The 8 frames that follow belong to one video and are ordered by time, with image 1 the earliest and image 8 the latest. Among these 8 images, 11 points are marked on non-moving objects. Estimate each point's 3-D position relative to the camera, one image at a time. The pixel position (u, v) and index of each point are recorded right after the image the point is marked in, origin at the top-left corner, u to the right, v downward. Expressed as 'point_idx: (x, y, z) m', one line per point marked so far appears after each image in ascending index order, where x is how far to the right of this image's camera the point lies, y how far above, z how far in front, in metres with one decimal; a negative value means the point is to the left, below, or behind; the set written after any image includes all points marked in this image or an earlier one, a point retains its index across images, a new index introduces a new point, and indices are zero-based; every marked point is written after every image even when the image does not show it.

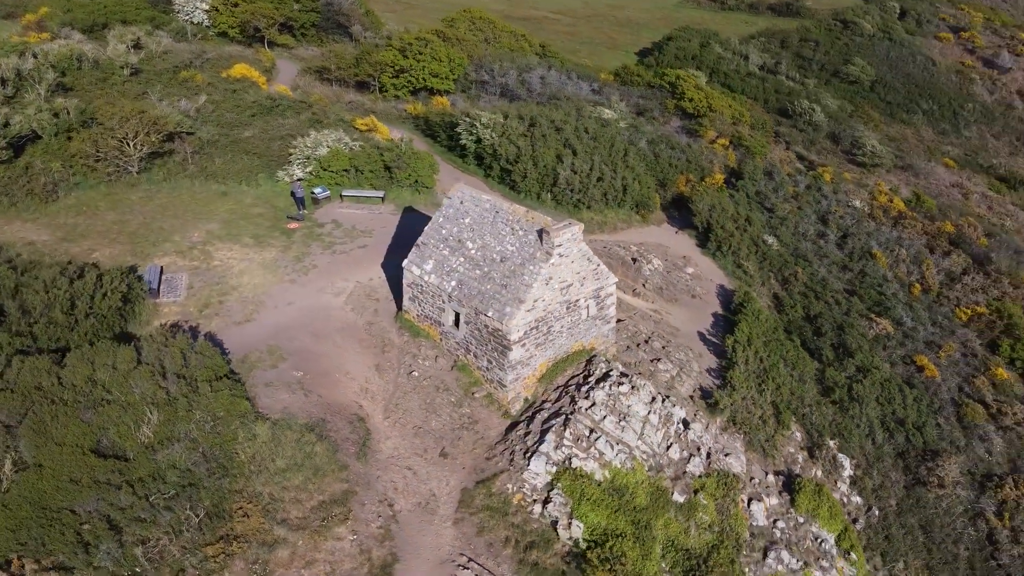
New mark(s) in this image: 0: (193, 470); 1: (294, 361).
0: (-4.5, -2.6, +11.6) m
1: (-3.7, -1.3, +13.9) m
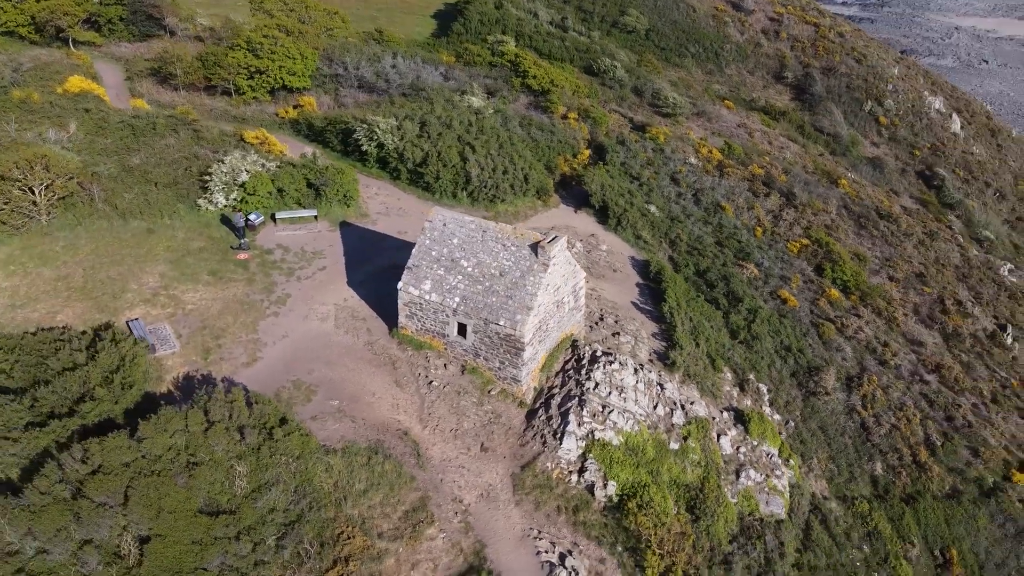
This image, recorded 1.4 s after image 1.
0: (-3.4, -3.5, +12.8) m
1: (-3.4, -2.0, +15.2) m
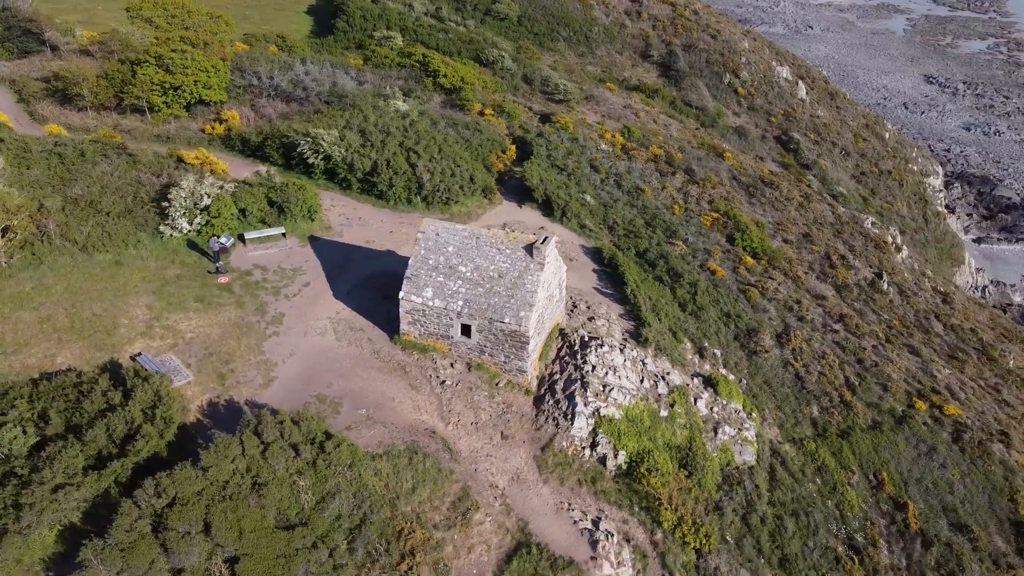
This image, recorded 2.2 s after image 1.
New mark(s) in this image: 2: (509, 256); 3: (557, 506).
0: (-2.6, -3.8, +13.8) m
1: (-3.2, -2.3, +16.1) m
2: (-0.1, +0.7, +16.9) m
3: (+0.8, -4.1, +15.3) m
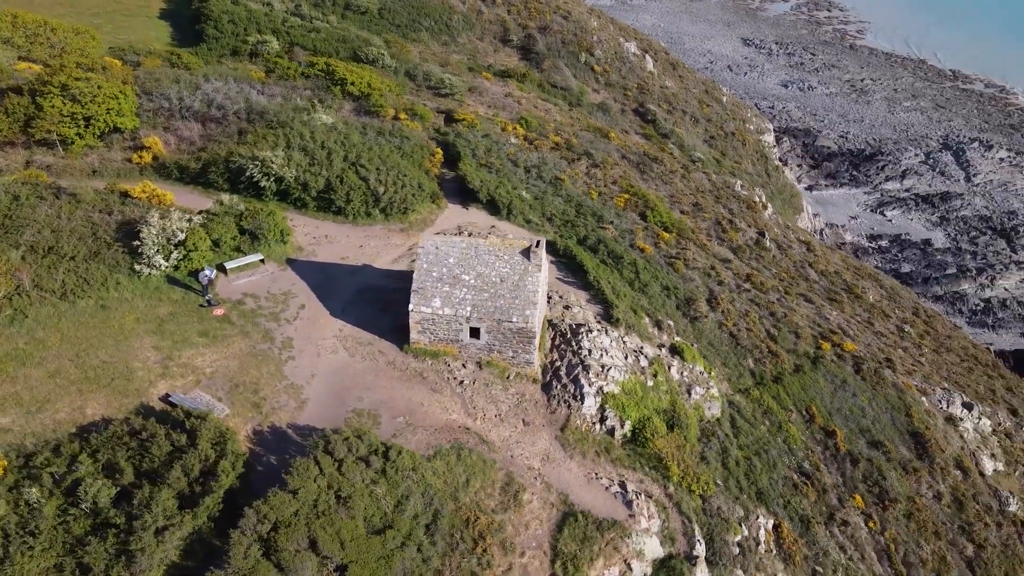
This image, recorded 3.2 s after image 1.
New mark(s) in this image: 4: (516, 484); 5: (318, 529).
0: (-1.6, -4.2, +15.4) m
1: (-2.7, -2.7, +17.4) m
2: (-0.1, +0.6, +18.7) m
3: (+1.6, -4.1, +17.5) m
4: (+0.1, -4.1, +16.7) m
5: (-3.3, -4.1, +13.9) m
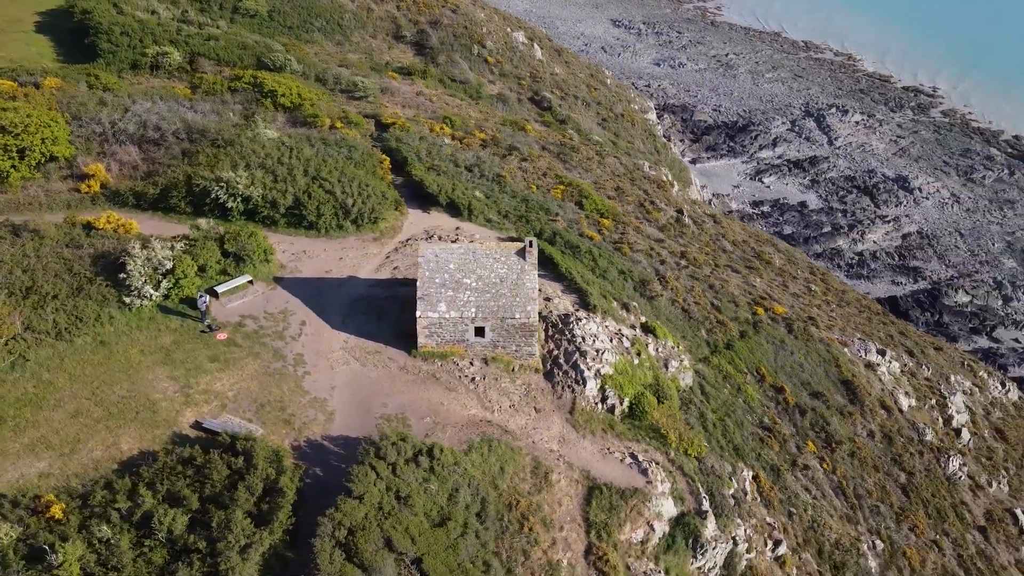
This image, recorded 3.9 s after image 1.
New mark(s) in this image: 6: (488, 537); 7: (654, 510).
0: (-0.7, -4.3, +16.6) m
1: (-2.2, -2.9, +18.5) m
2: (-0.2, +0.6, +20.0) m
3: (+2.1, -3.9, +19.2) m
4: (+0.7, -4.0, +18.2) m
5: (-2.3, -4.4, +15.0) m
6: (-0.5, -4.9, +16.1) m
7: (+3.3, -5.0, +18.4) m
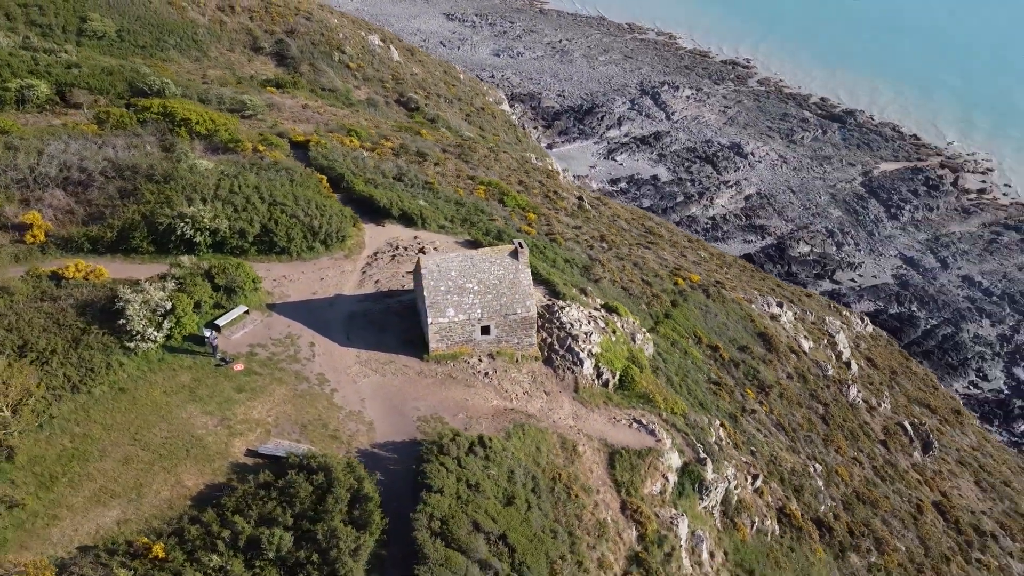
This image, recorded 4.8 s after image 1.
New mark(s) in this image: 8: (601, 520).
0: (+0.3, -4.4, +18.6) m
1: (-1.6, -3.1, +20.1) m
2: (-0.3, +0.6, +22.0) m
3: (+2.6, -3.6, +21.6) m
4: (+1.4, -3.9, +20.4) m
5: (-0.8, -4.6, +16.7) m
6: (+0.8, -4.9, +18.1) m
7: (+4.0, -4.6, +21.1) m
8: (+2.1, -5.4, +18.9) m
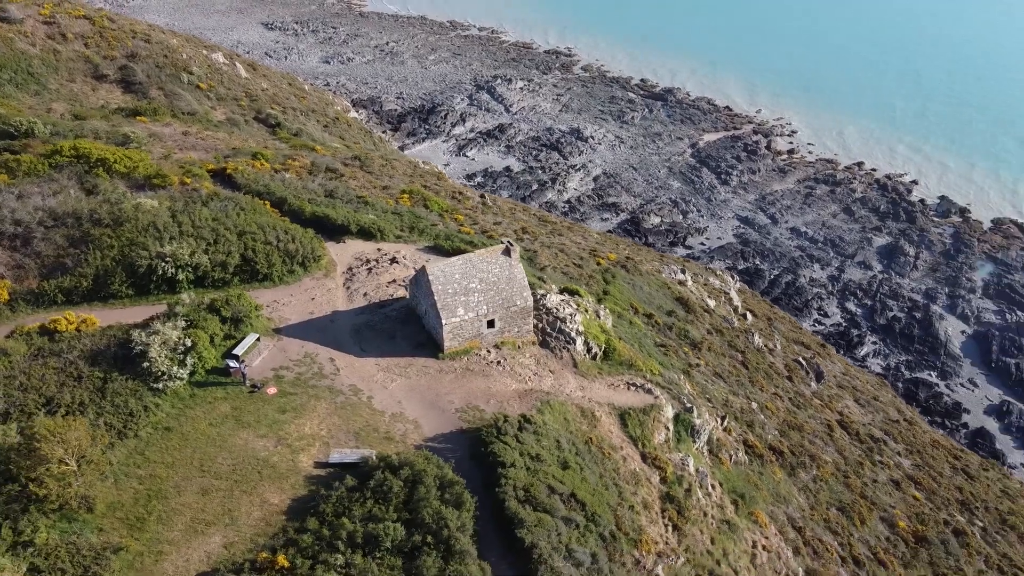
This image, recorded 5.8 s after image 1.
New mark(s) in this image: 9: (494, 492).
0: (+1.5, -4.1, +21.2) m
1: (-0.9, -3.1, +22.2) m
2: (-0.5, +0.7, +24.2) m
3: (+2.9, -3.0, +24.5) m
4: (+2.1, -3.5, +23.2) m
5: (+0.8, -4.5, +19.1) m
6: (+2.1, -4.6, +20.8) m
7: (+4.6, -3.8, +24.3) m
8: (+3.3, -4.9, +21.8) m
9: (-0.4, -4.7, +18.6) m
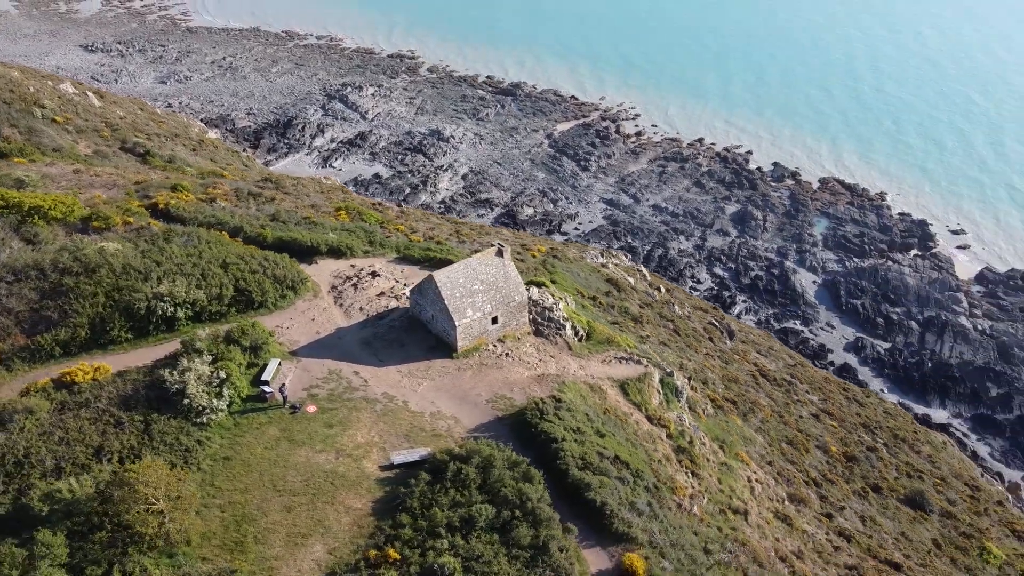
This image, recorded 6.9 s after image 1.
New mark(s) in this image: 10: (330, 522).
0: (+2.4, -3.8, +23.8) m
1: (-0.3, -3.1, +24.4) m
2: (-0.7, +0.8, +26.3) m
3: (+3.1, -2.6, +27.3) m
4: (+2.5, -3.1, +25.8) m
5: (+2.1, -4.2, +21.6) m
6: (+3.1, -4.2, +23.5) m
7: (+4.8, -3.2, +27.4) m
8: (+4.1, -4.4, +24.7) m
9: (+1.1, -4.6, +20.9) m
10: (-4.4, -5.6, +19.4) m
